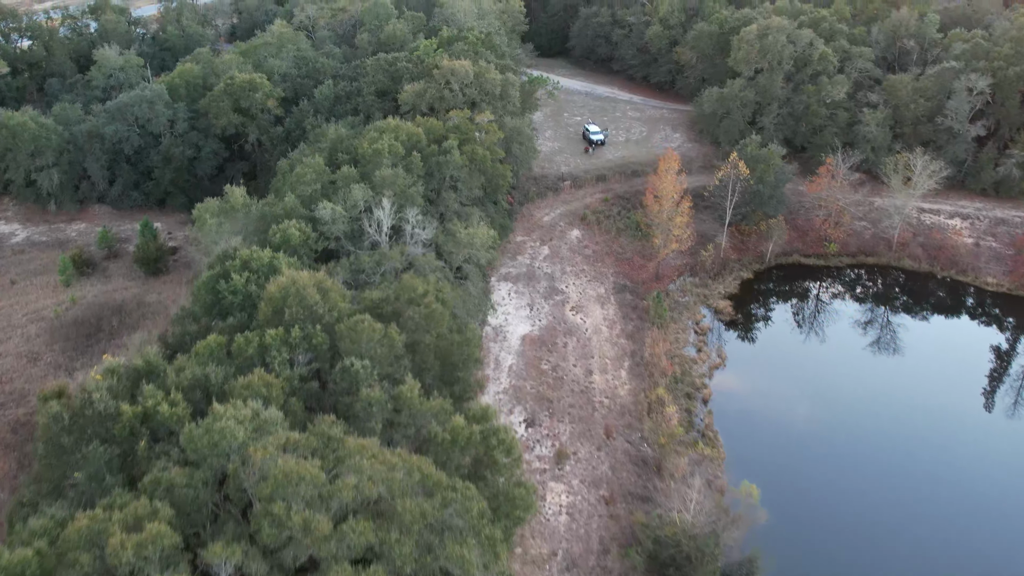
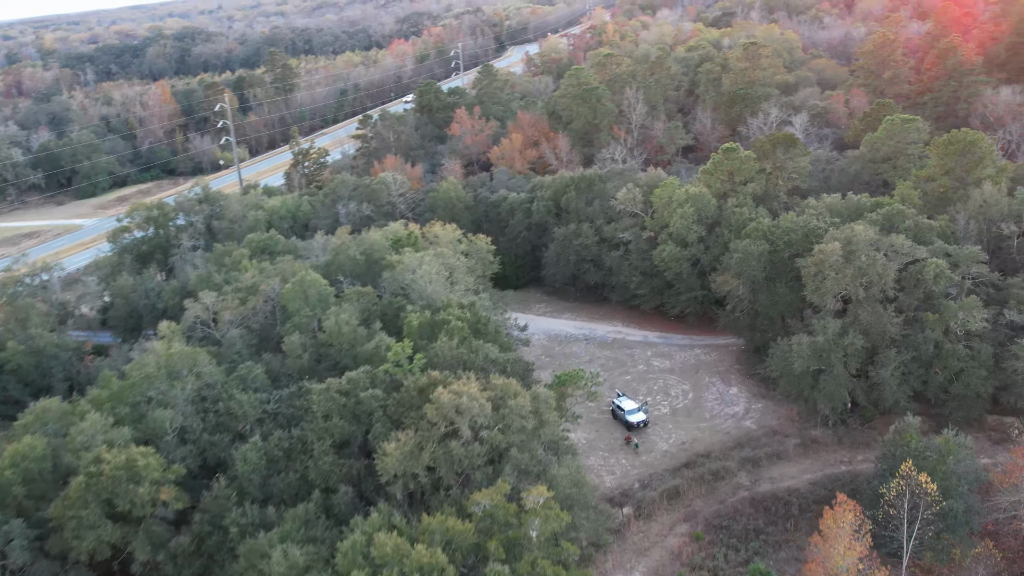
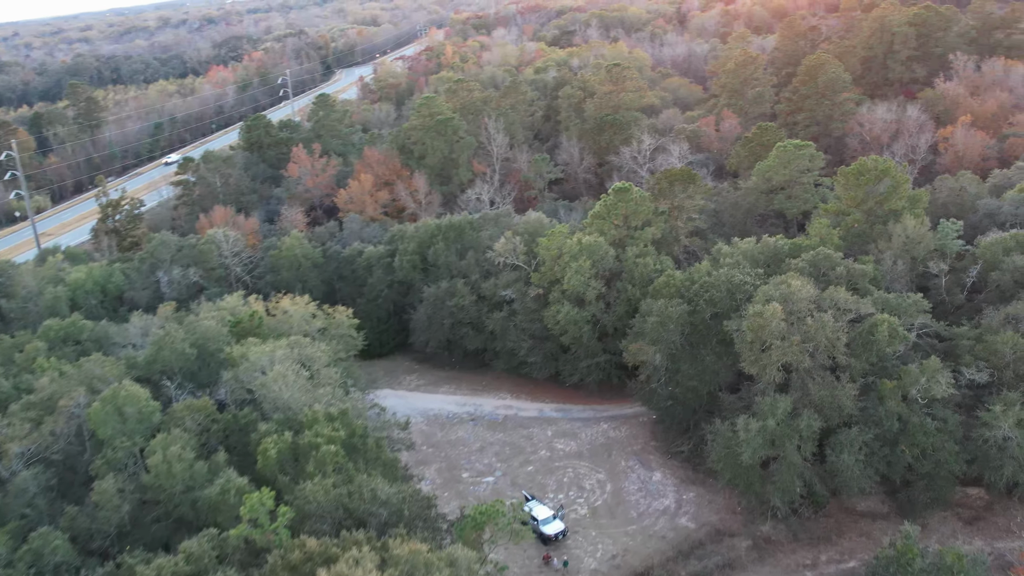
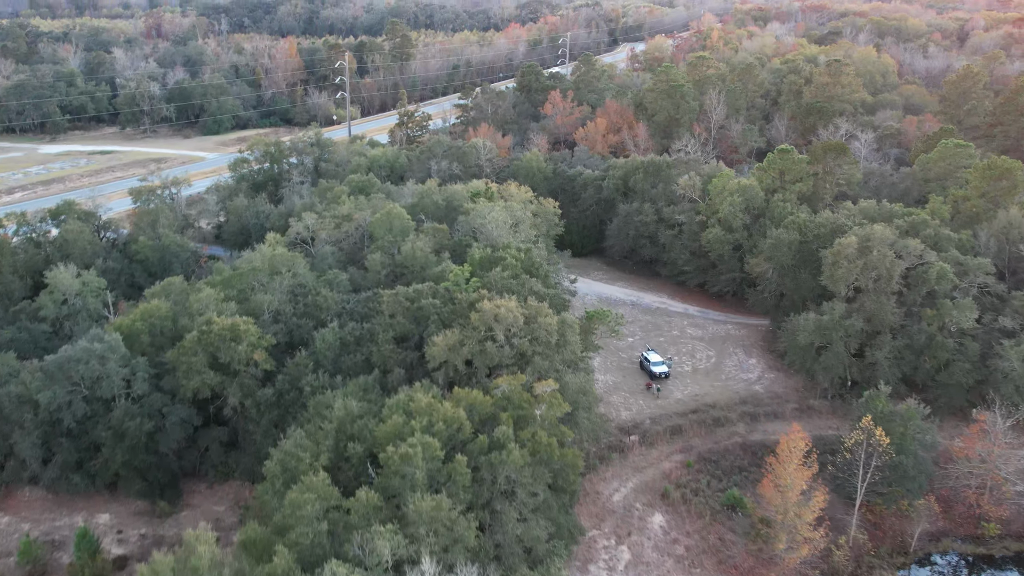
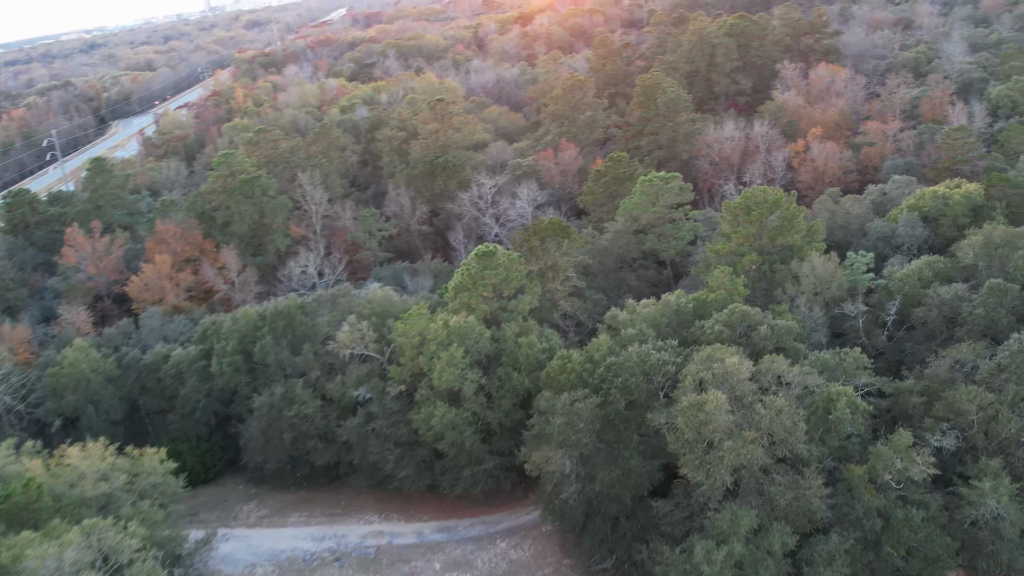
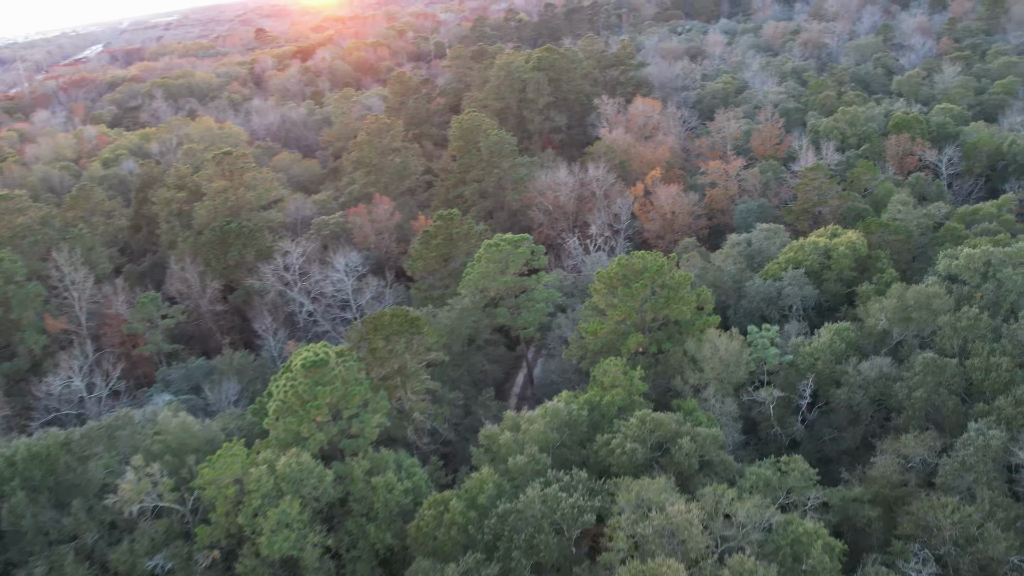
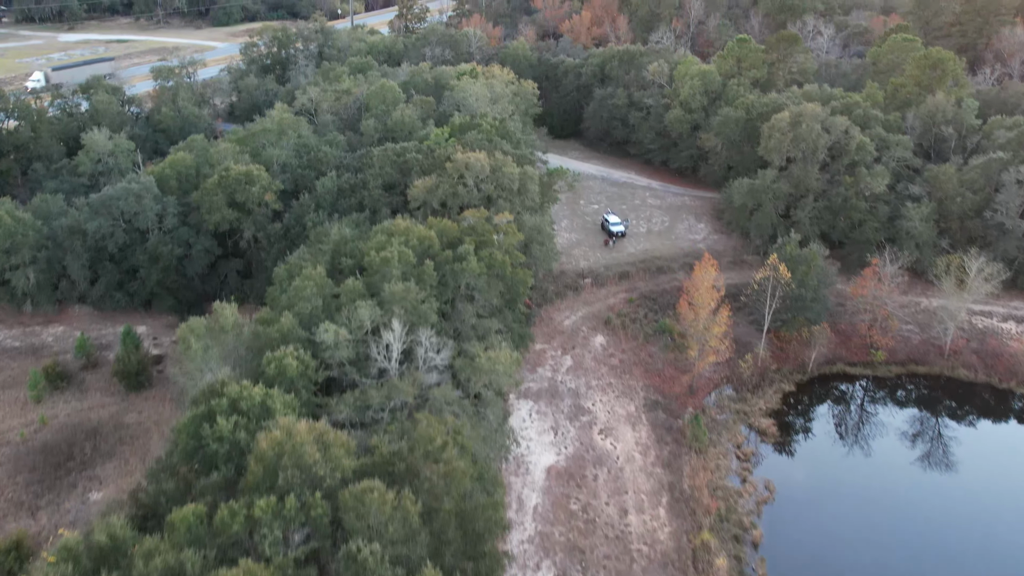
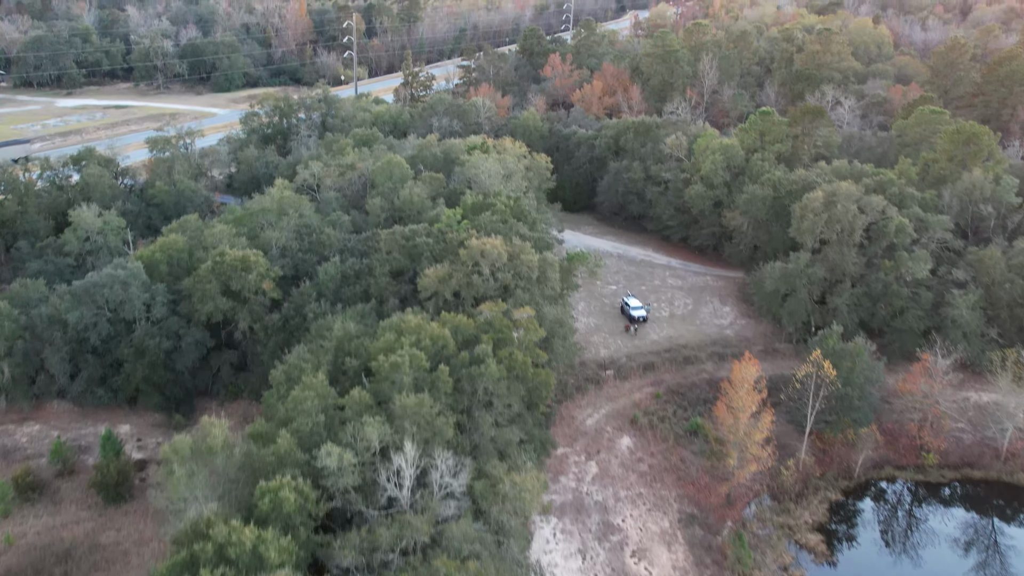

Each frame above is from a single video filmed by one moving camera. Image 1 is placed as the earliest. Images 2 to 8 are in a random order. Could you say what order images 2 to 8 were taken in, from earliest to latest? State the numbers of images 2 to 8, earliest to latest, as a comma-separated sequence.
7, 8, 4, 2, 3, 5, 6
